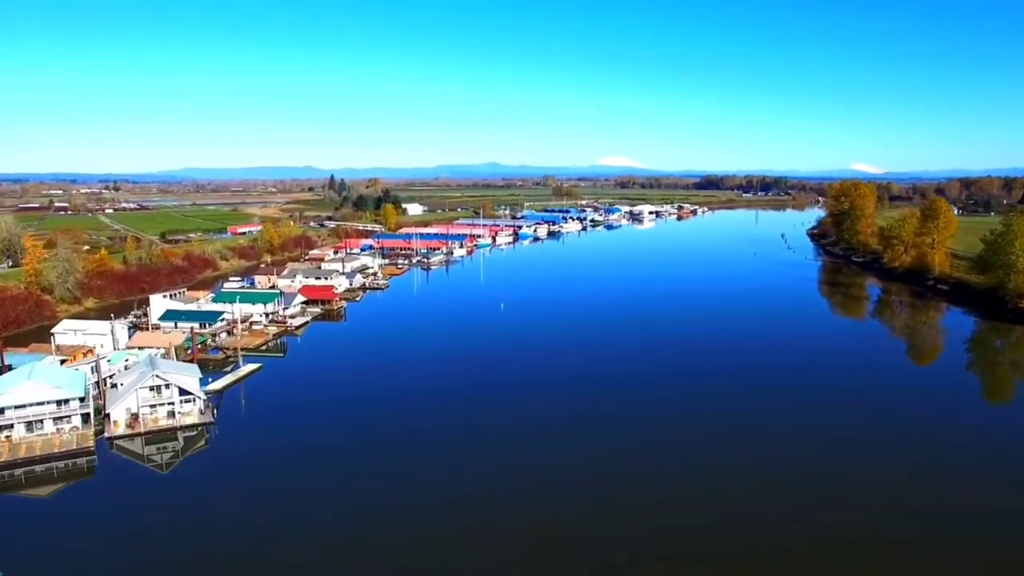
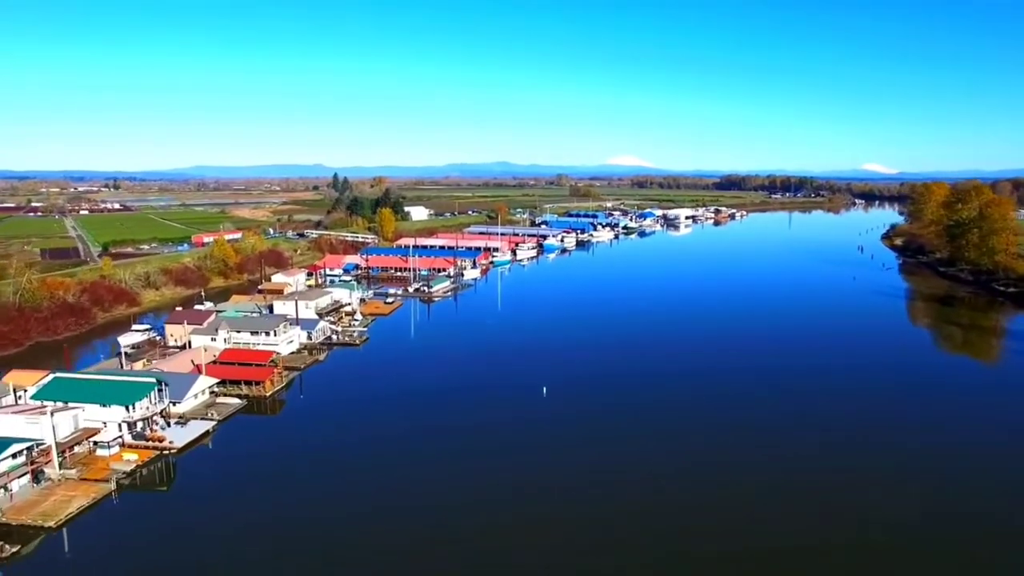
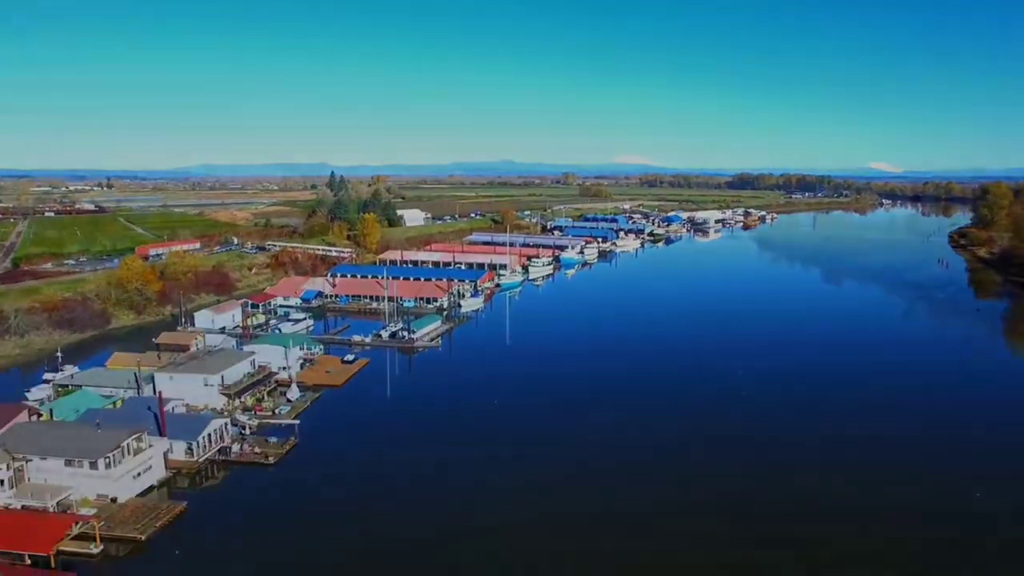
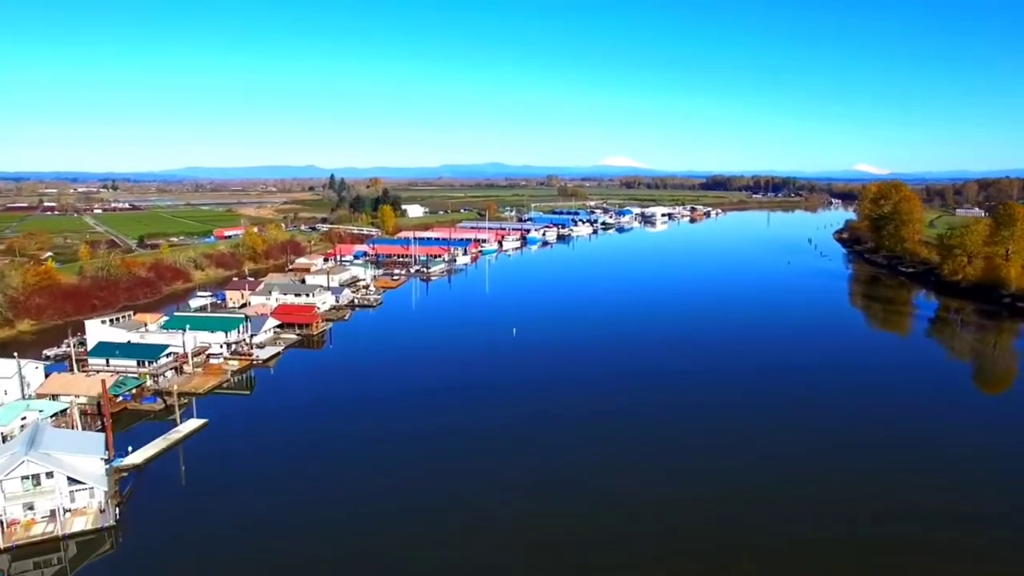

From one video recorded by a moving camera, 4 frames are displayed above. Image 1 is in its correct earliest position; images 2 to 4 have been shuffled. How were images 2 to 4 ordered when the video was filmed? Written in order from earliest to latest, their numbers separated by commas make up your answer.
4, 2, 3
